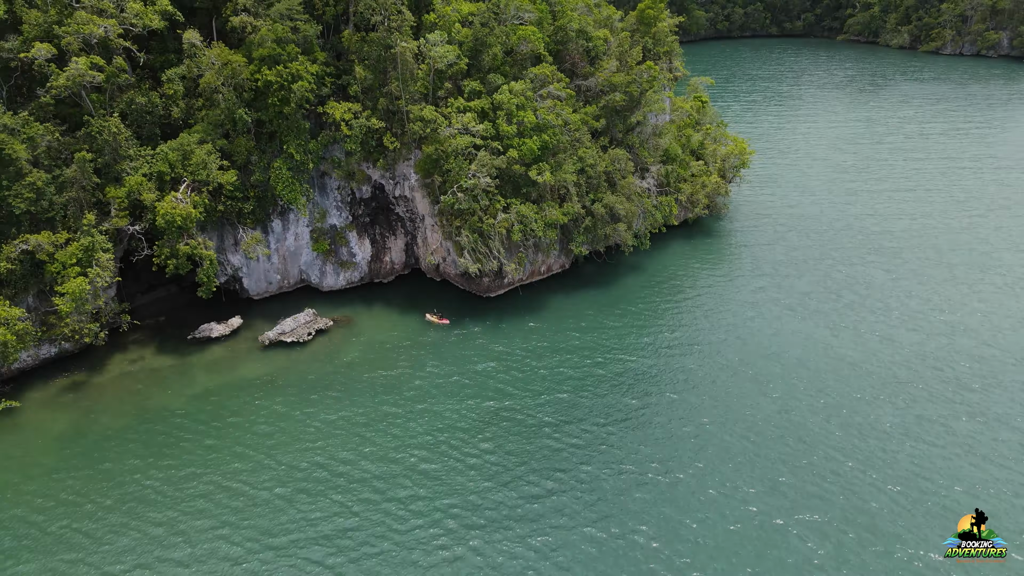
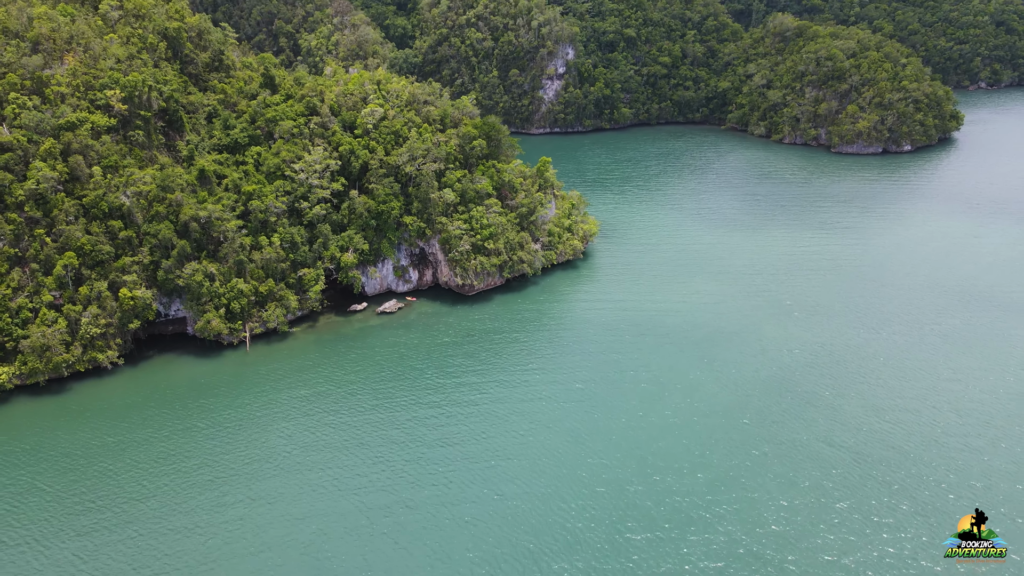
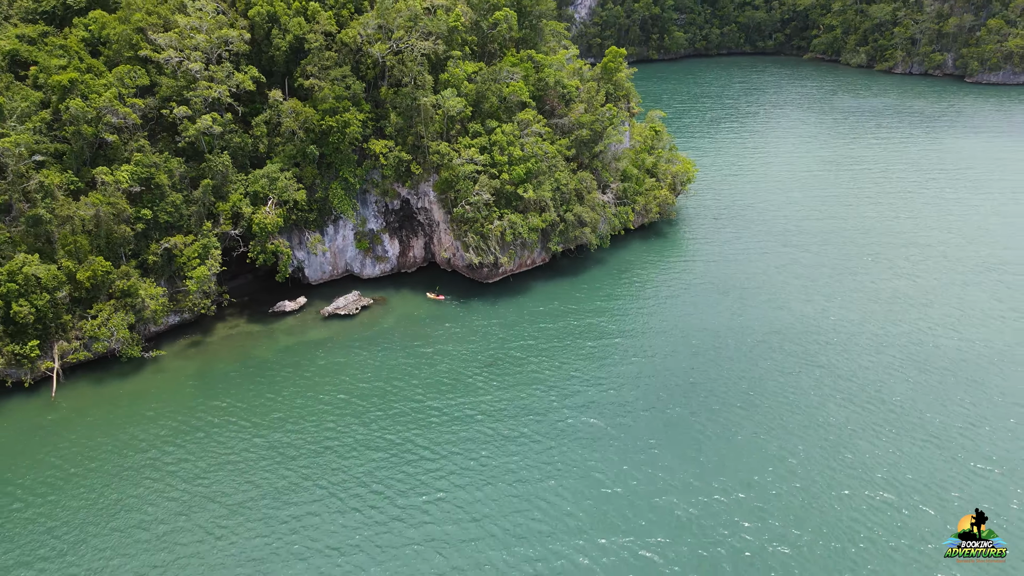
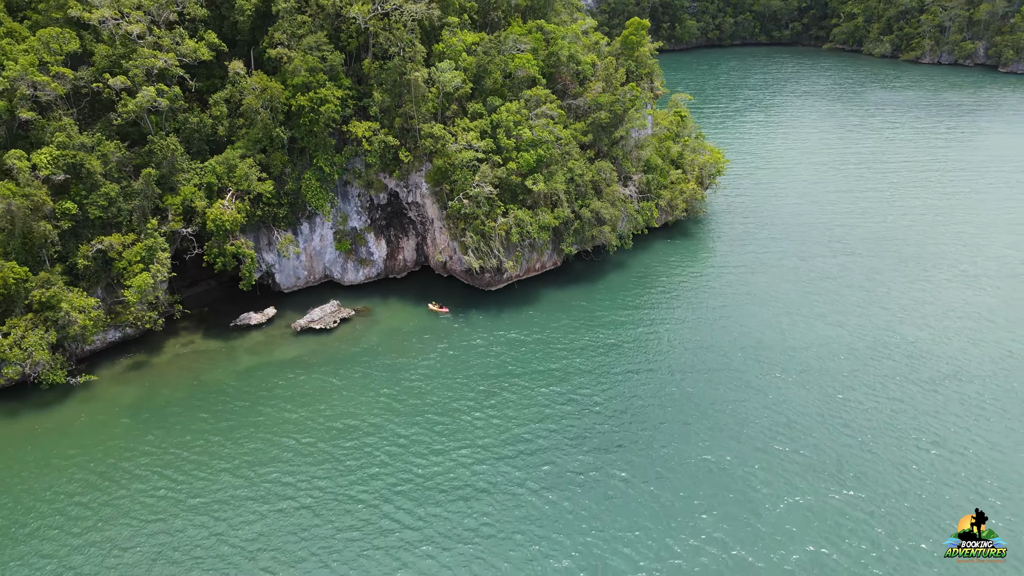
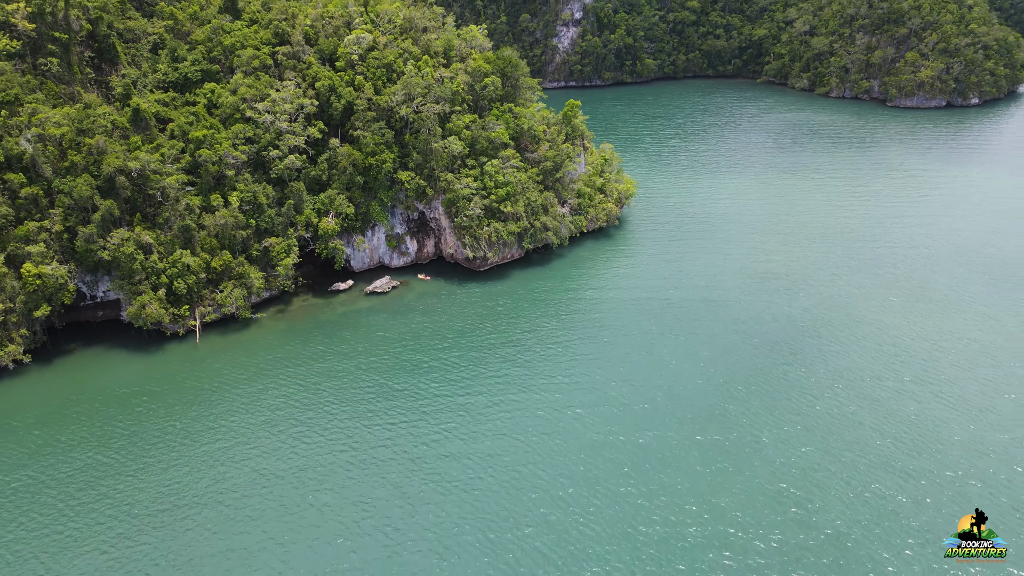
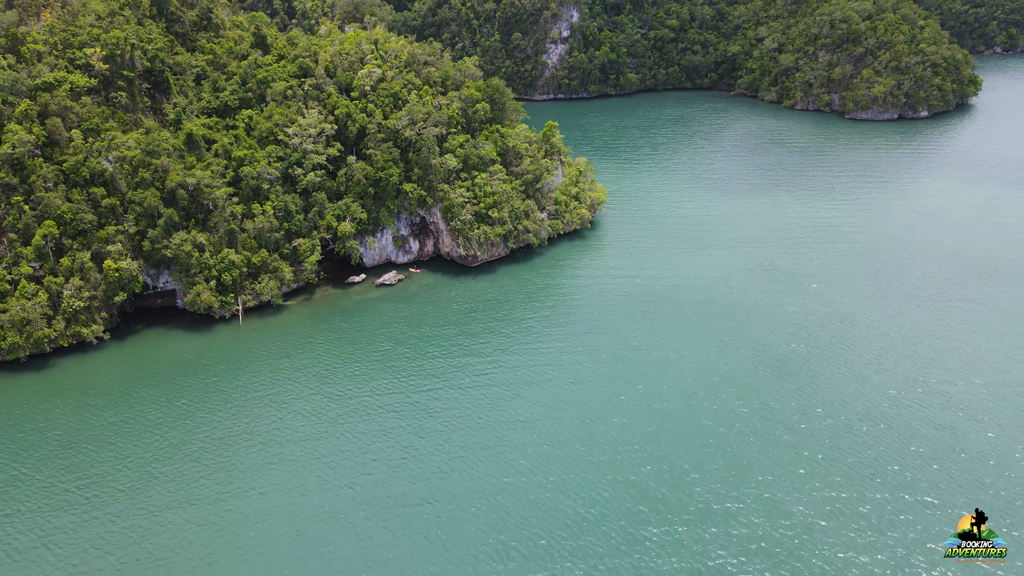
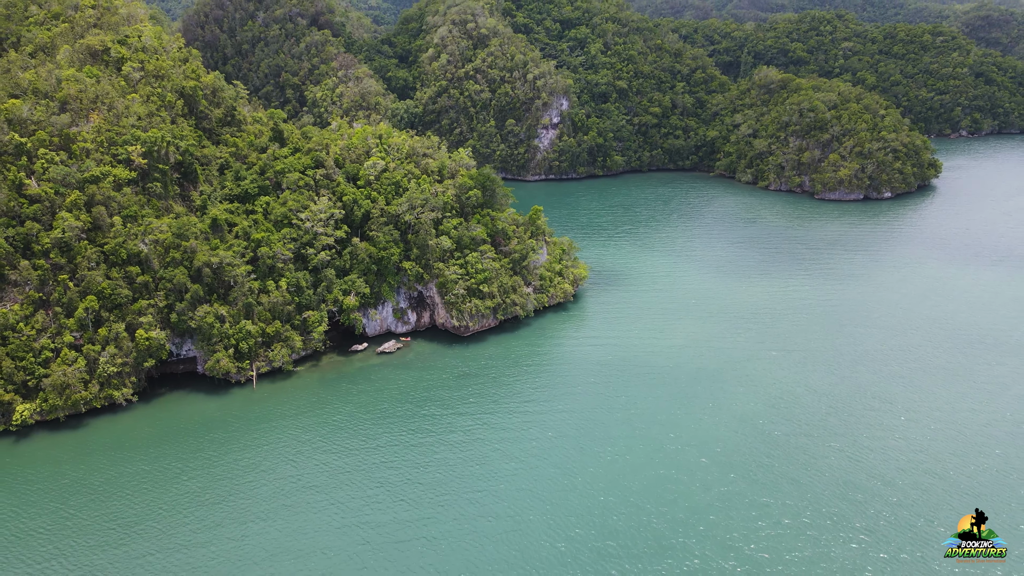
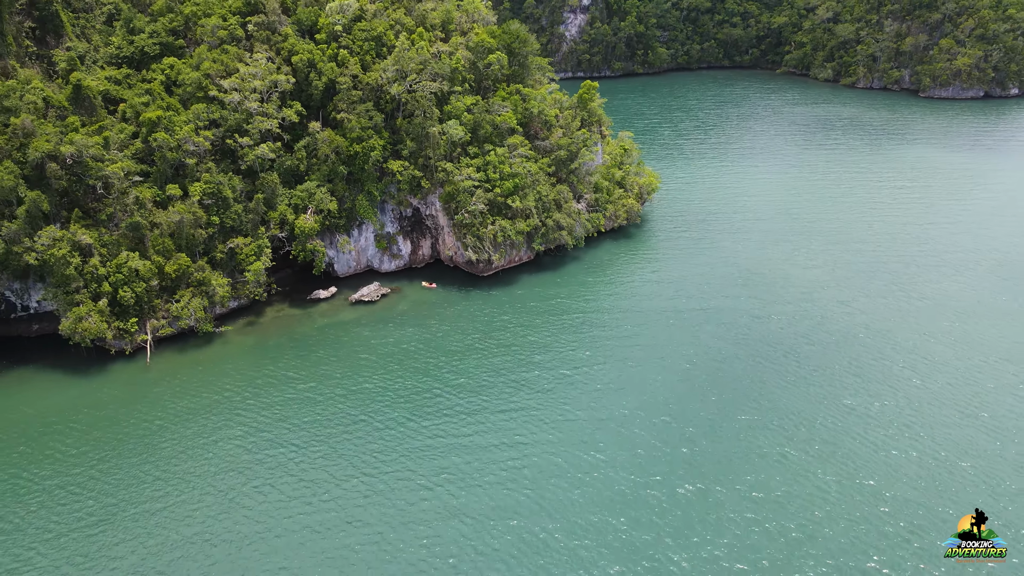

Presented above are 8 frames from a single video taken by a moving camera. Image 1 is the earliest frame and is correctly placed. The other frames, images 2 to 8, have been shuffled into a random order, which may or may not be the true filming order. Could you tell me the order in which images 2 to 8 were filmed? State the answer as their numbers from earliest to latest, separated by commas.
4, 3, 8, 5, 6, 2, 7
